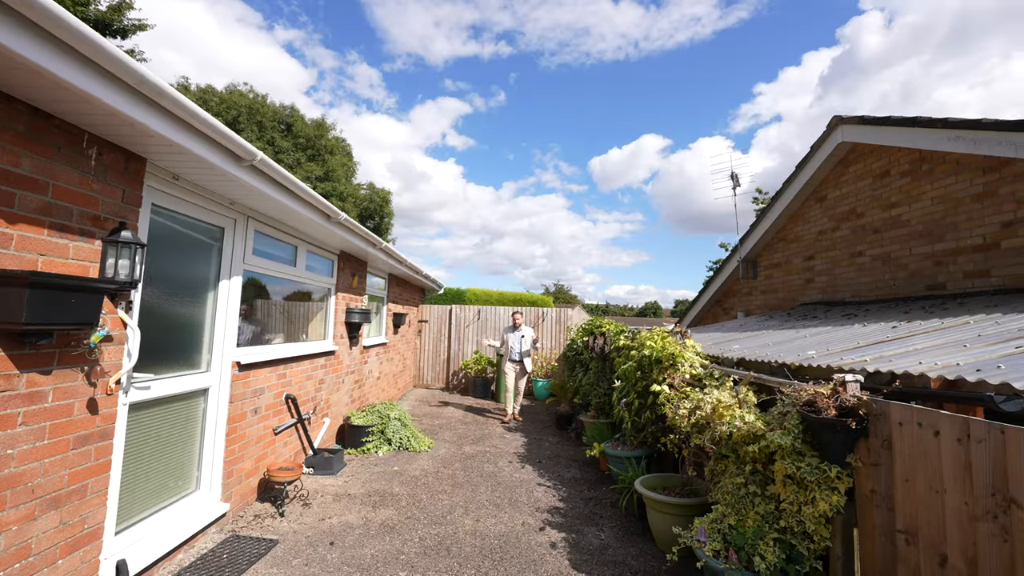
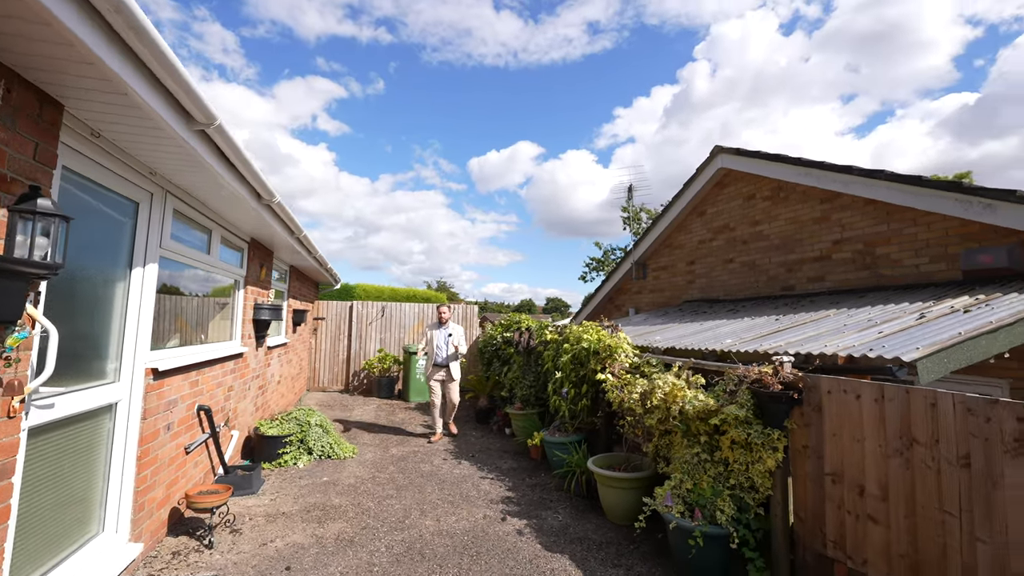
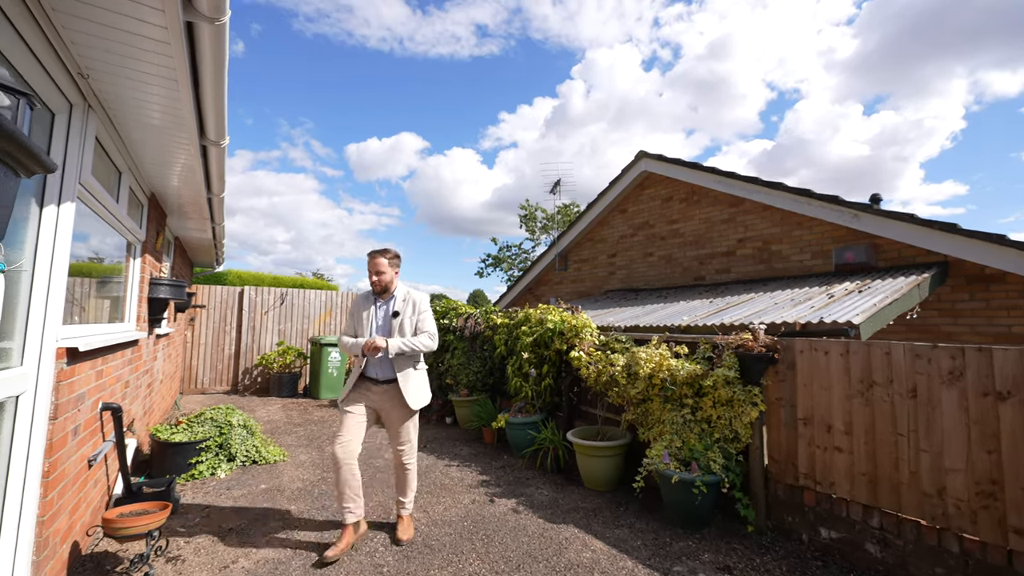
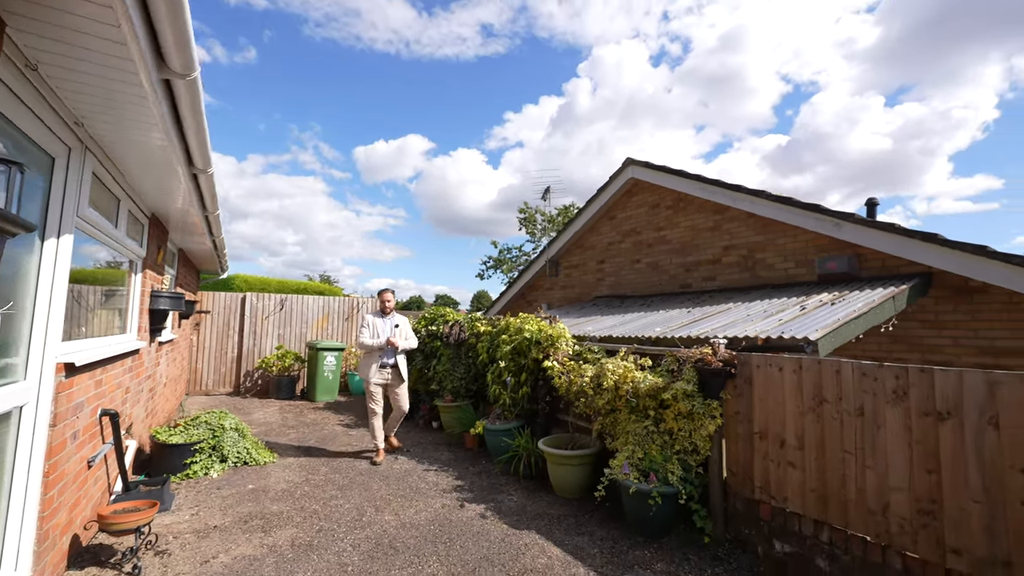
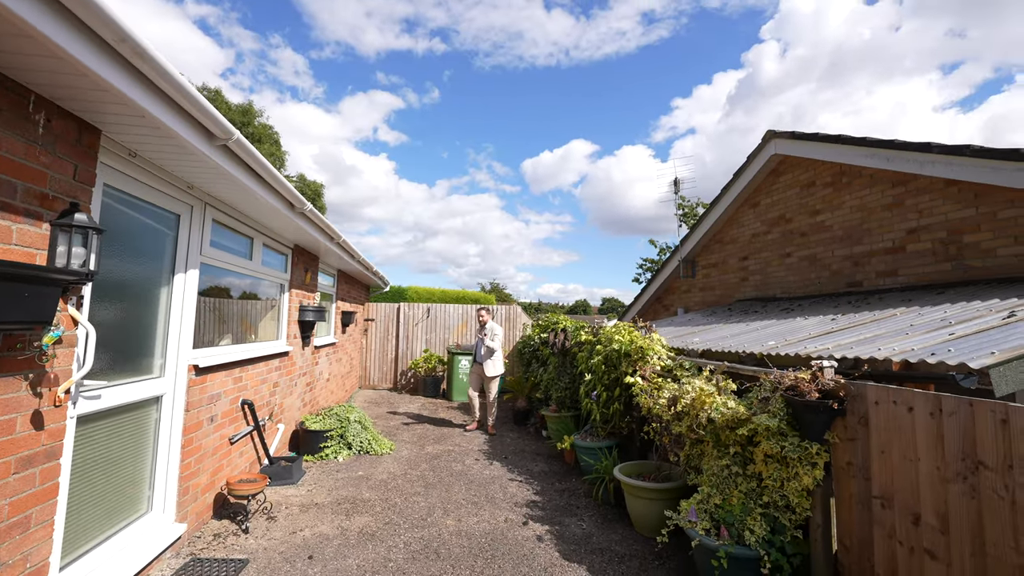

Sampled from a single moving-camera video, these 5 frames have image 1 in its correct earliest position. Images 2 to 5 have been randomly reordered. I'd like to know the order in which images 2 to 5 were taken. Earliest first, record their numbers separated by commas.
5, 2, 4, 3
